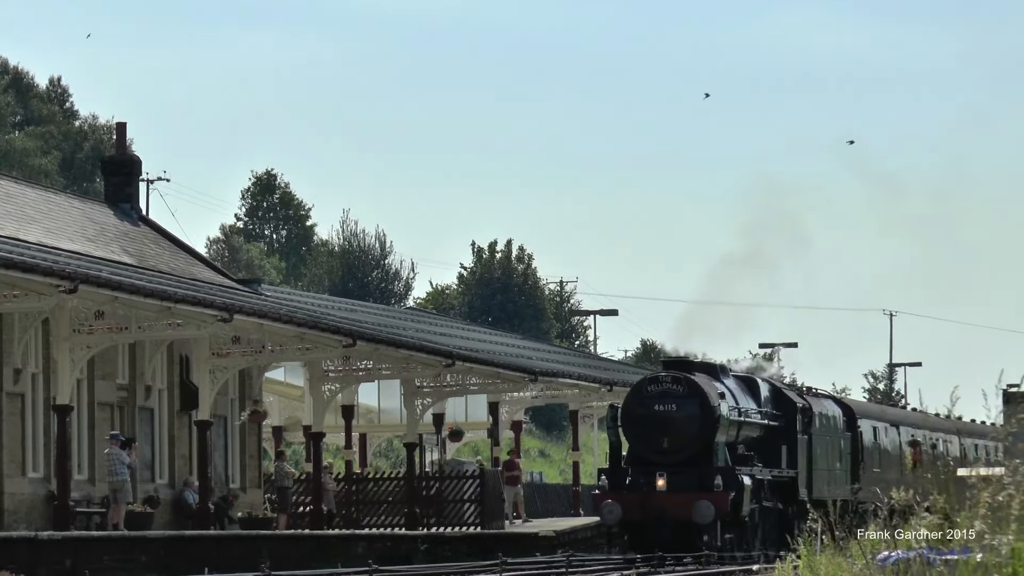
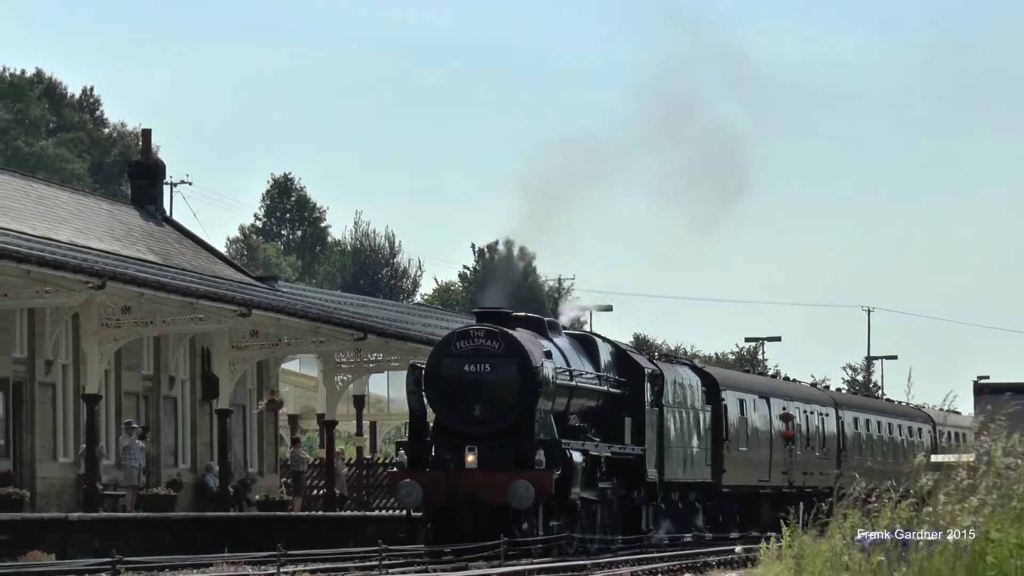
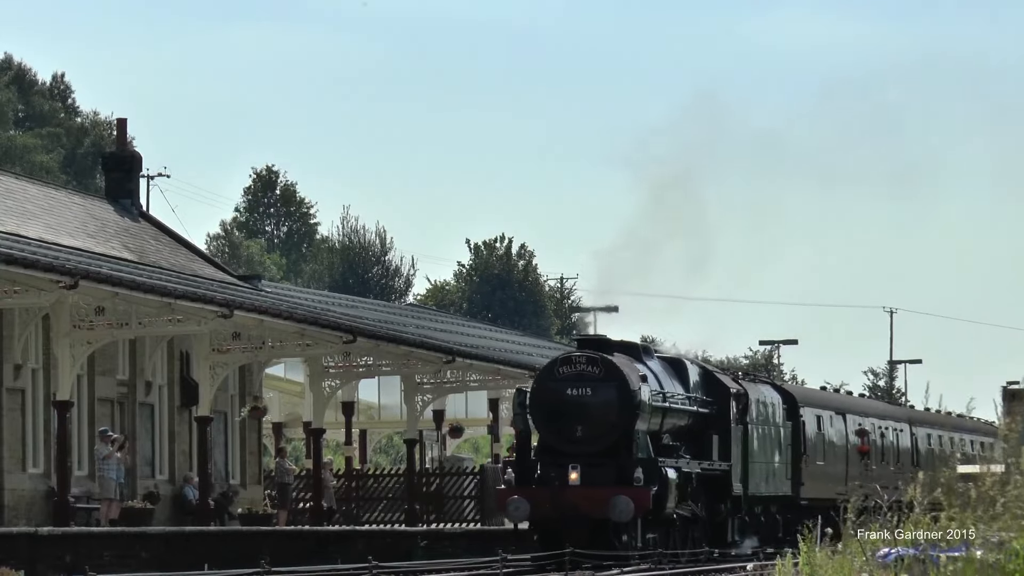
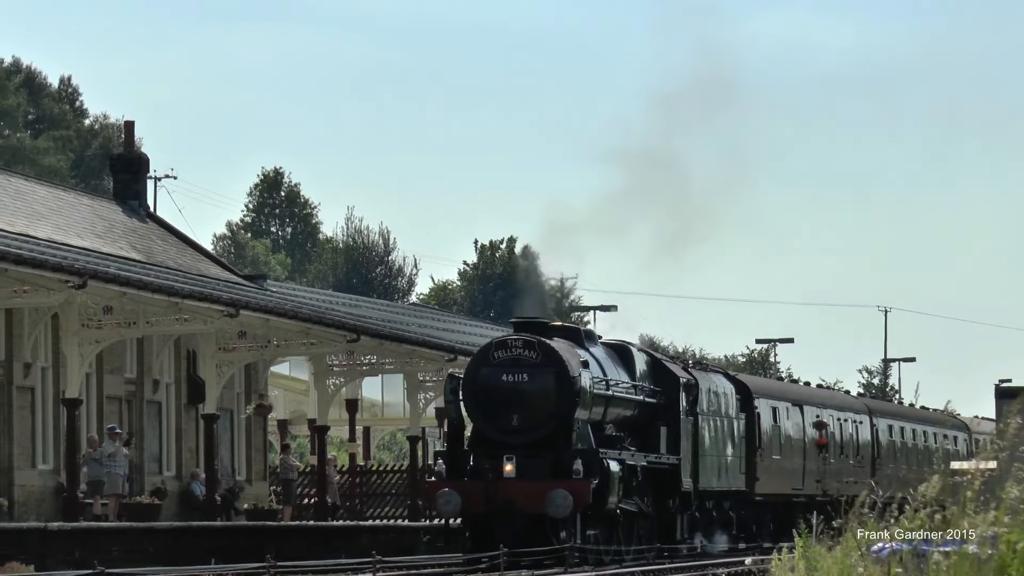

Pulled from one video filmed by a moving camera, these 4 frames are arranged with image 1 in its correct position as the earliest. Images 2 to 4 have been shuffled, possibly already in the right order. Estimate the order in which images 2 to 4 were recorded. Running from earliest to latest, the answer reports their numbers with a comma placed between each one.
3, 4, 2
